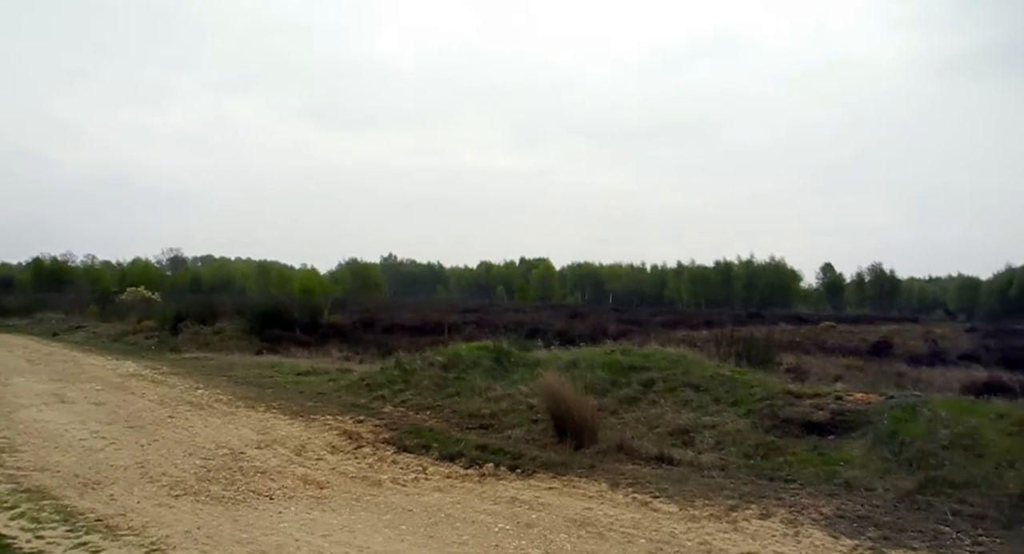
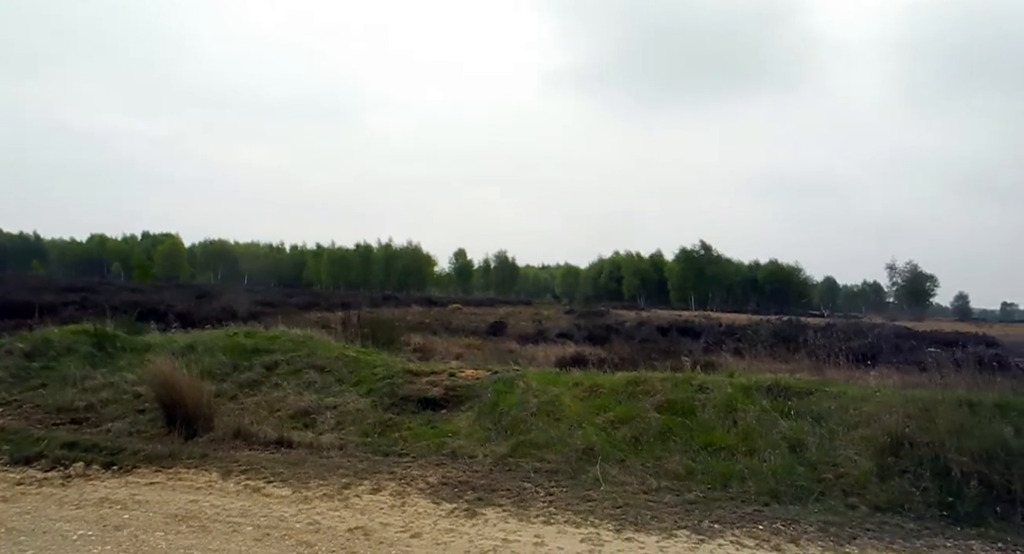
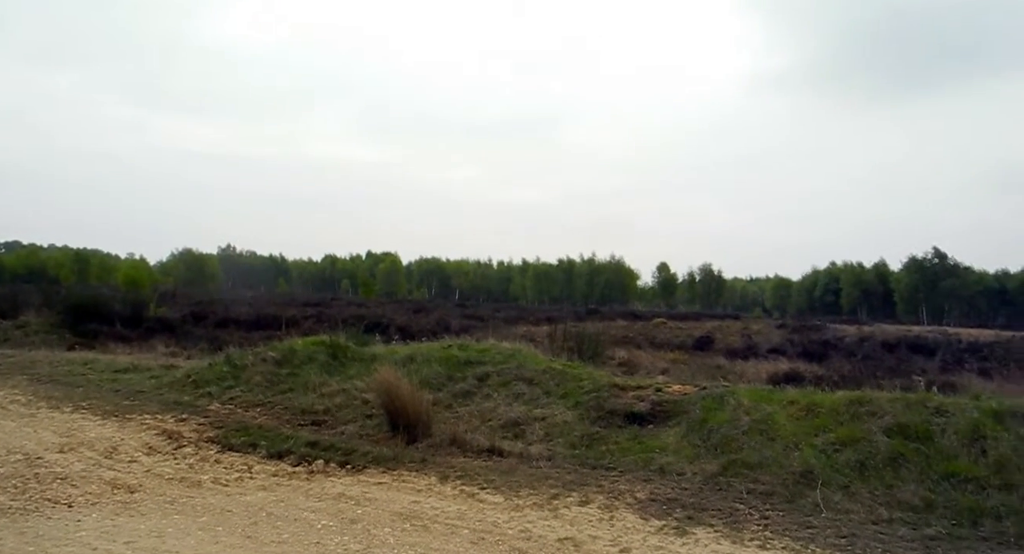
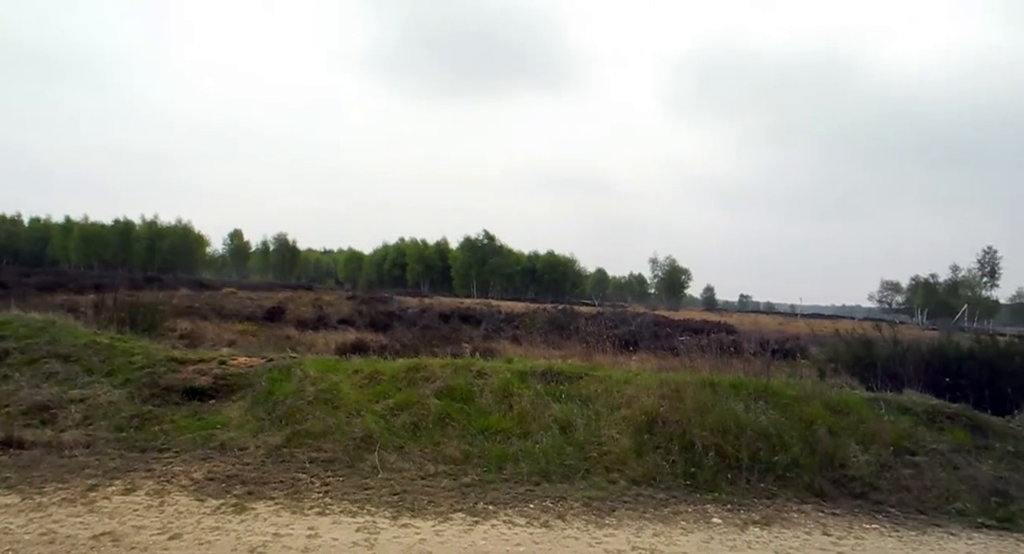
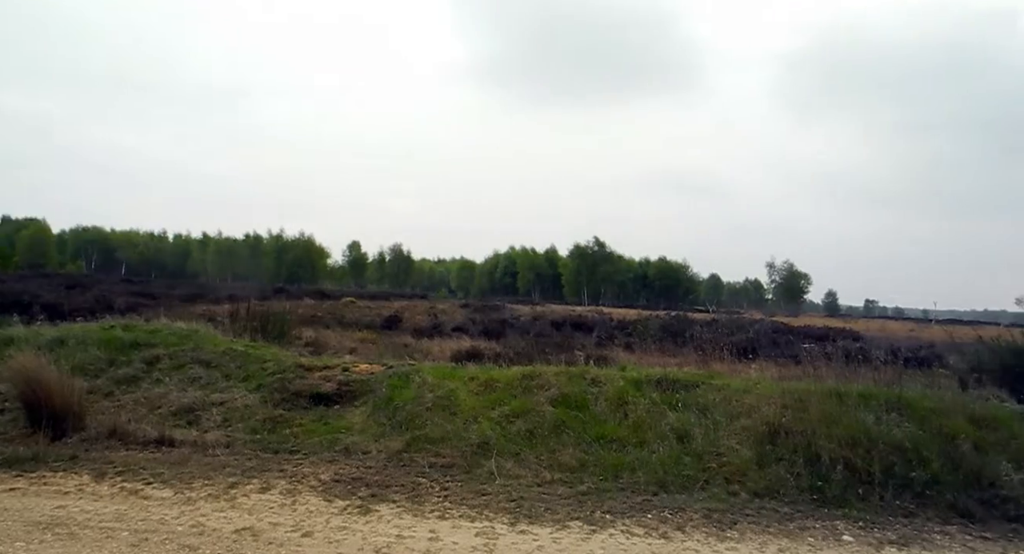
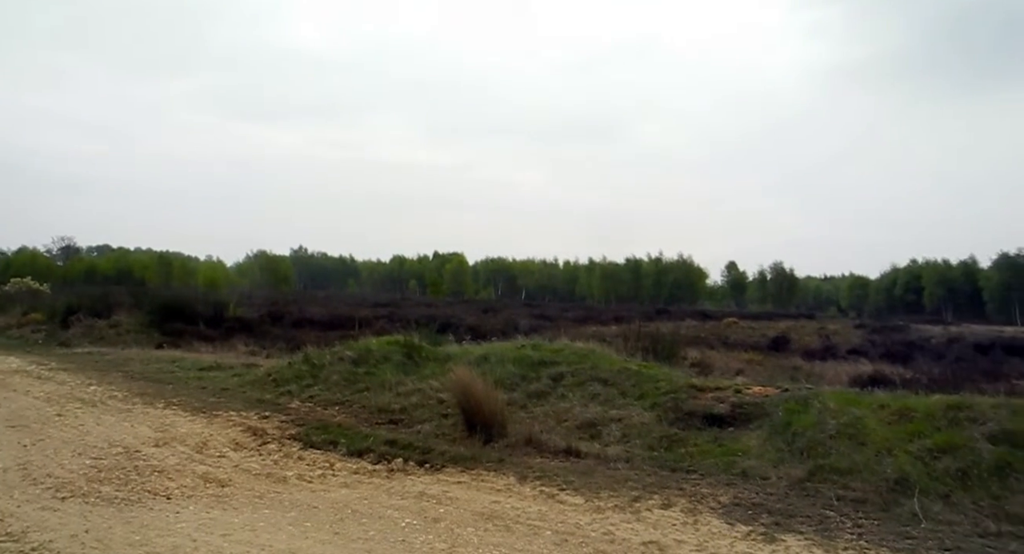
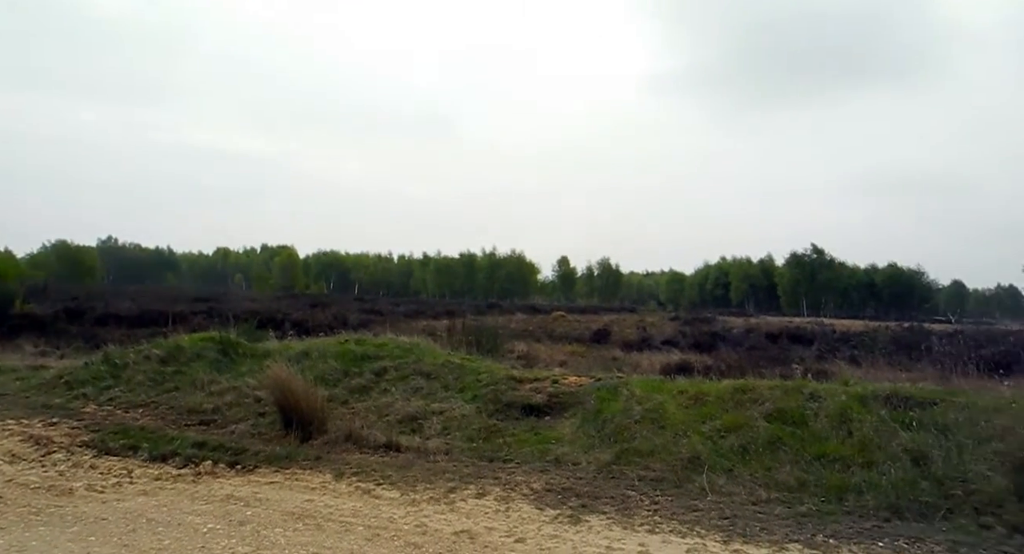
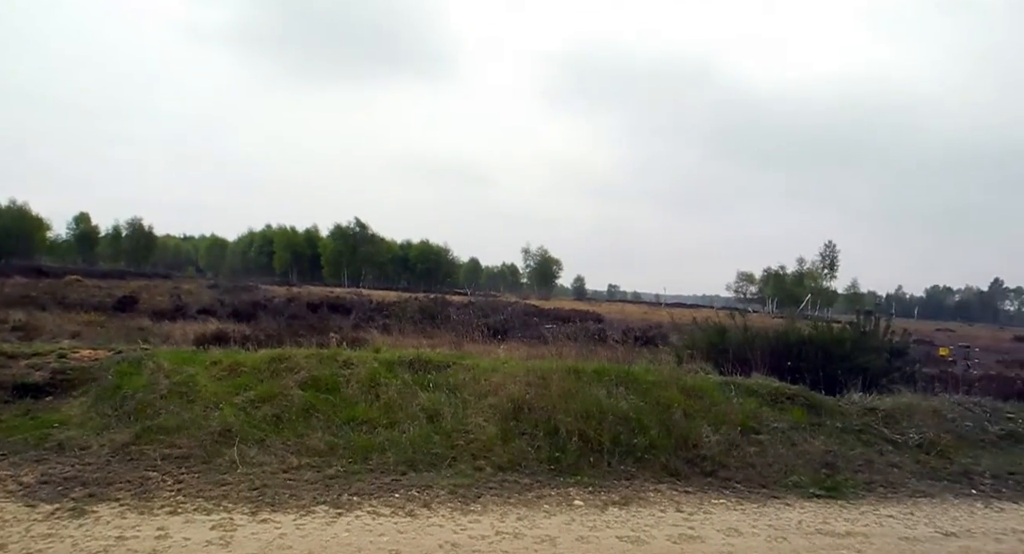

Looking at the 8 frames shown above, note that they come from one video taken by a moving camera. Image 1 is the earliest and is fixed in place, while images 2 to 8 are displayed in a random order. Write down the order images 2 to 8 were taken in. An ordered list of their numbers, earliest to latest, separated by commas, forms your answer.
6, 3, 7, 2, 5, 4, 8
